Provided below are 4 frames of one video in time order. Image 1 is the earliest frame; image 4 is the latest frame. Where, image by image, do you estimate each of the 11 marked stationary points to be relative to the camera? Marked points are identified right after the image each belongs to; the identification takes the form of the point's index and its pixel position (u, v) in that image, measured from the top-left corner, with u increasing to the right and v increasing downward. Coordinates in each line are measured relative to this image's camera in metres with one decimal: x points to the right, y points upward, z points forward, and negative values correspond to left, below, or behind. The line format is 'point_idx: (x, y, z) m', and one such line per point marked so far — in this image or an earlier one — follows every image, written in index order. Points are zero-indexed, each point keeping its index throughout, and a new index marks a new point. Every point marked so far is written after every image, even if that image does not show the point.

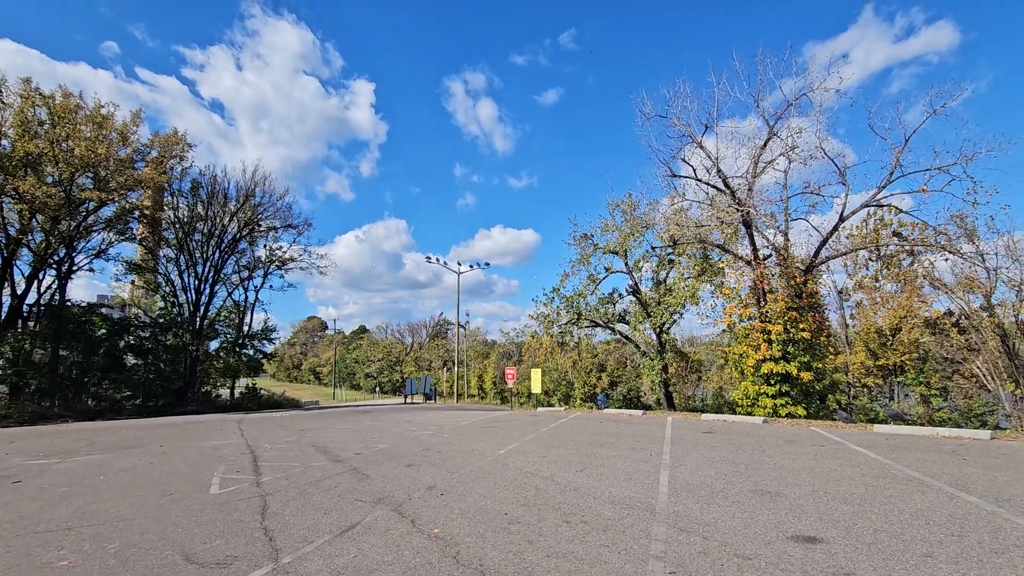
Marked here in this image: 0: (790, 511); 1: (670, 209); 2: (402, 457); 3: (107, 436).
0: (+3.1, -2.5, +5.7) m
1: (+6.0, +3.0, +19.6) m
2: (-2.1, -3.2, +9.7) m
3: (-12.4, -4.5, +15.8) m
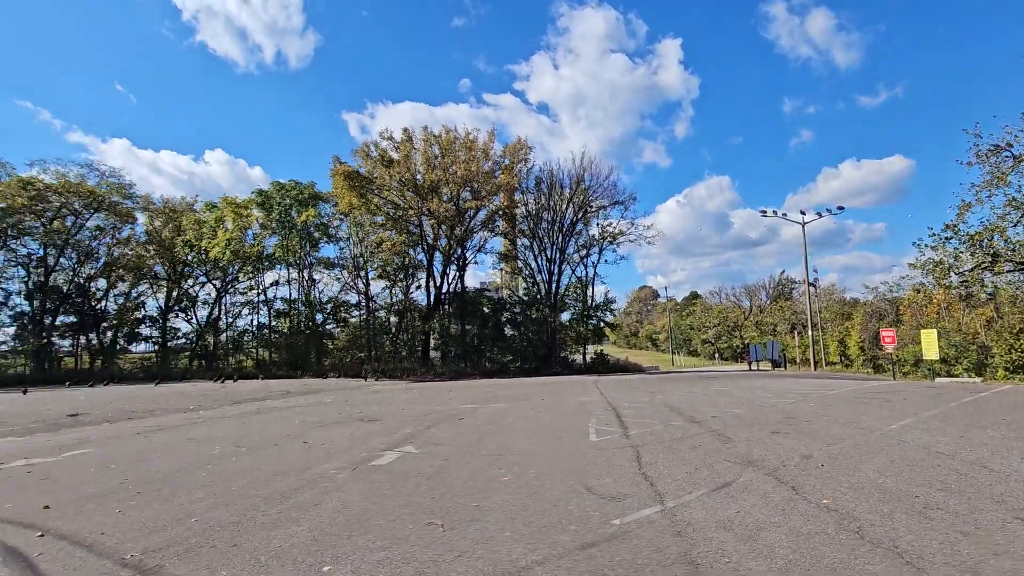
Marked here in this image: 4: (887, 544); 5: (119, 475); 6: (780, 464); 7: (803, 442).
0: (+6.3, -1.7, +3.0) m
1: (+16.0, +5.1, +12.5) m
2: (+4.5, -2.4, +9.2) m
3: (-0.3, -4.0, +20.2) m
4: (+2.7, -1.9, +3.7) m
5: (-5.3, -2.5, +7.0) m
6: (+3.2, -2.1, +6.2) m
7: (+4.2, -2.2, +7.4) m
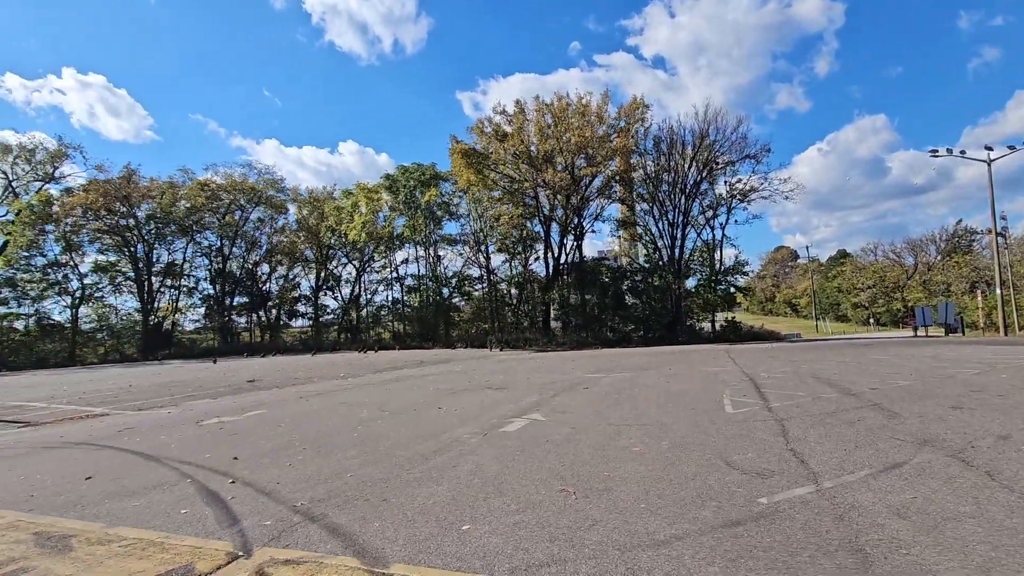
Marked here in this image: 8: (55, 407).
0: (+6.9, -1.3, +1.4) m
1: (+18.2, +6.4, +8.1) m
2: (+6.6, -1.7, +7.9) m
3: (+4.5, -2.7, +19.7) m
4: (+3.6, -1.5, +3.0) m
5: (-3.5, -2.3, +8.0) m
6: (+4.6, -1.6, +5.3) m
7: (+5.8, -1.6, +6.2) m
8: (-11.9, -3.1, +13.4) m
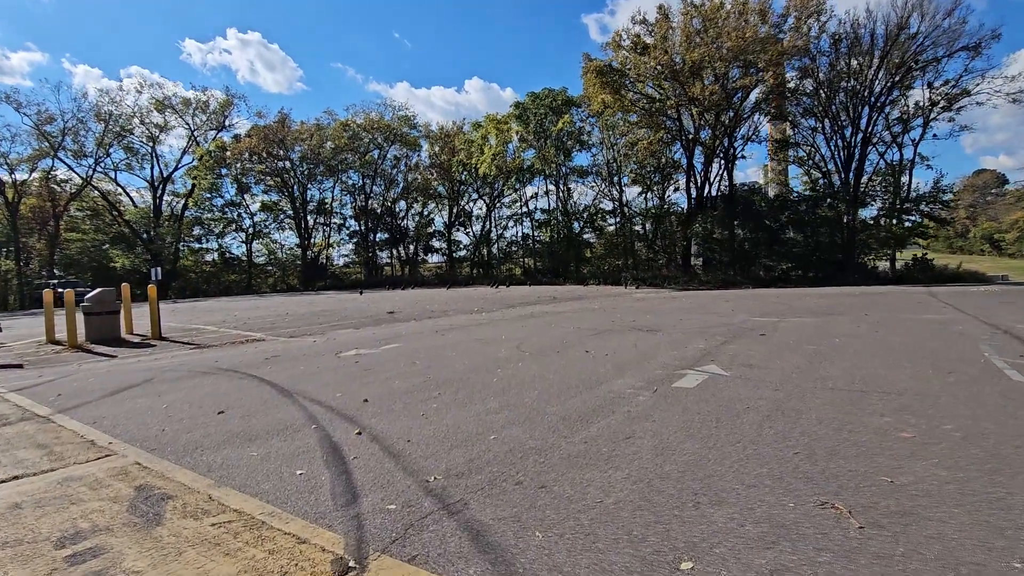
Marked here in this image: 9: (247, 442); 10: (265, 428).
0: (+7.2, -1.2, -1.8) m
1: (+19.7, +7.0, +1.0) m
2: (+8.5, -0.8, +4.6) m
3: (+9.3, -0.4, +16.6) m
4: (+4.4, -1.2, +0.5) m
5: (-1.3, -1.2, +7.2) m
6: (+6.0, -1.0, +2.5) m
7: (+7.4, -0.9, +3.2) m
8: (-8.1, -1.2, +14.5) m
9: (-2.3, -1.3, +4.5) m
10: (-2.3, -1.3, +4.9) m
